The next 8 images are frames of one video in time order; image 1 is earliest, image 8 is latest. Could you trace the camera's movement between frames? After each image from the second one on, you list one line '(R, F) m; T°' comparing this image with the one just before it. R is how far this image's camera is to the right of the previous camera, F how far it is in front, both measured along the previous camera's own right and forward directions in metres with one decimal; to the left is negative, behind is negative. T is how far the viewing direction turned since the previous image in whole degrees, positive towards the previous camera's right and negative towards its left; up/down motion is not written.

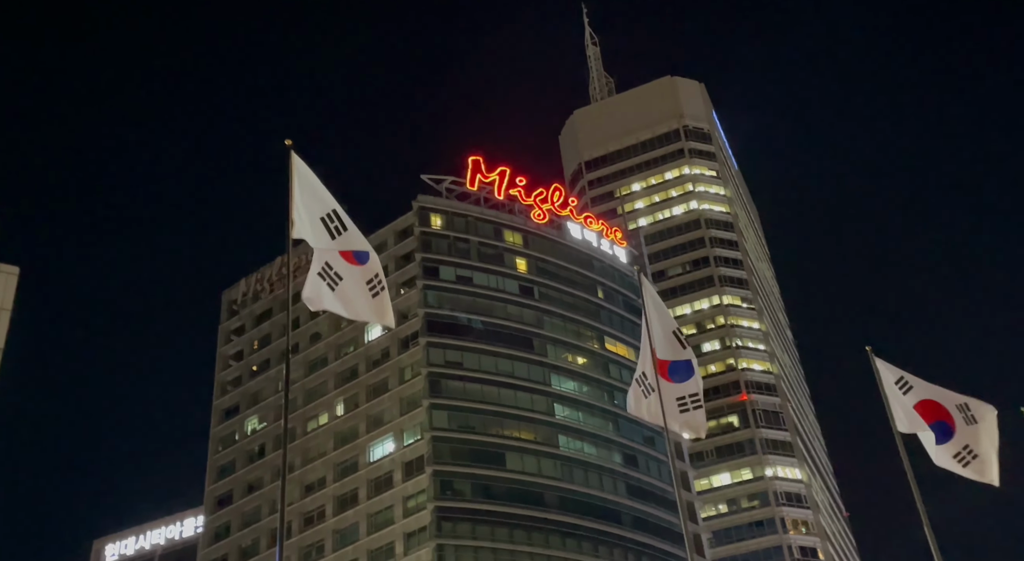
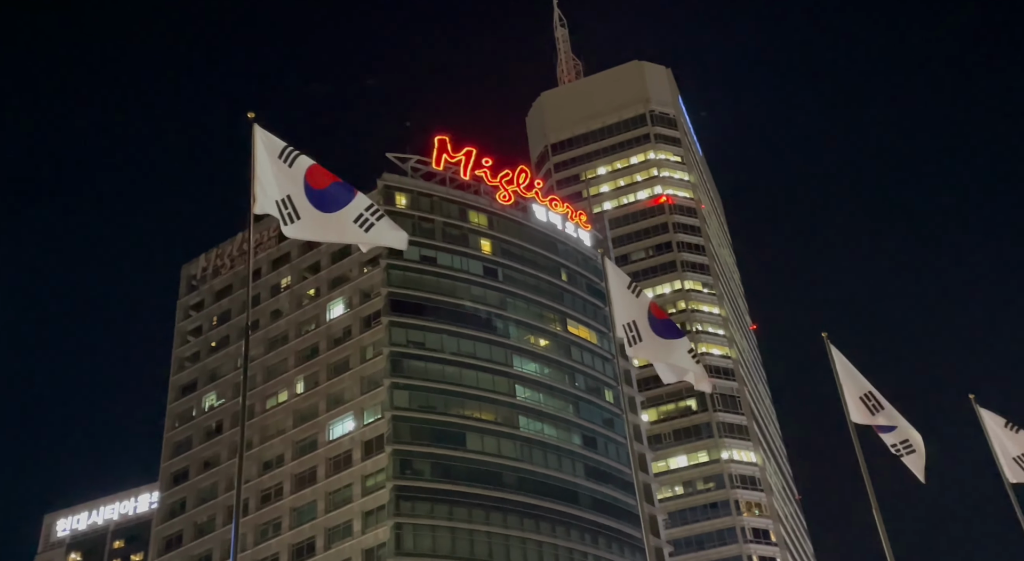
(+0.3, -0.5) m; +2°
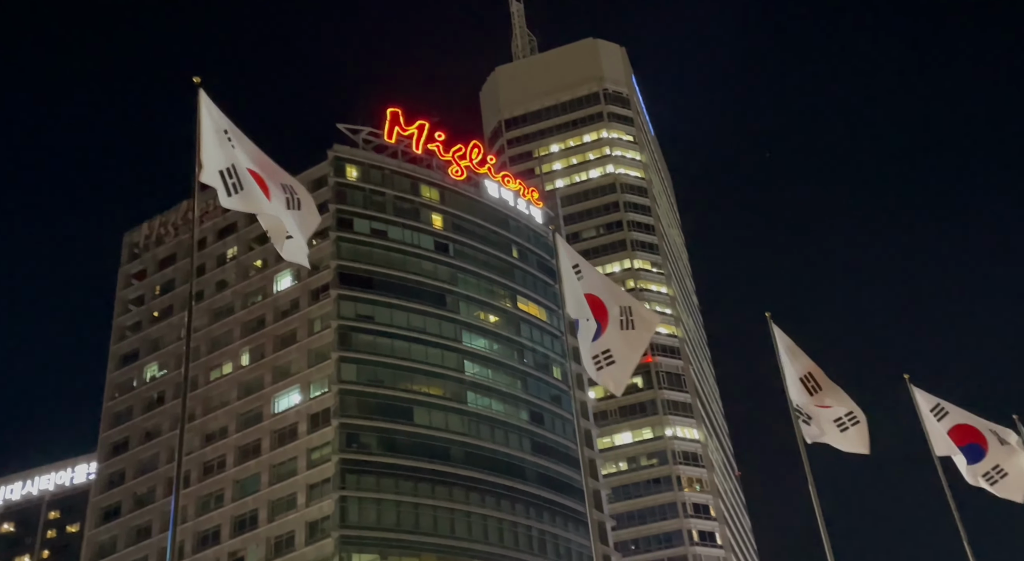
(+0.4, -0.3) m; +2°
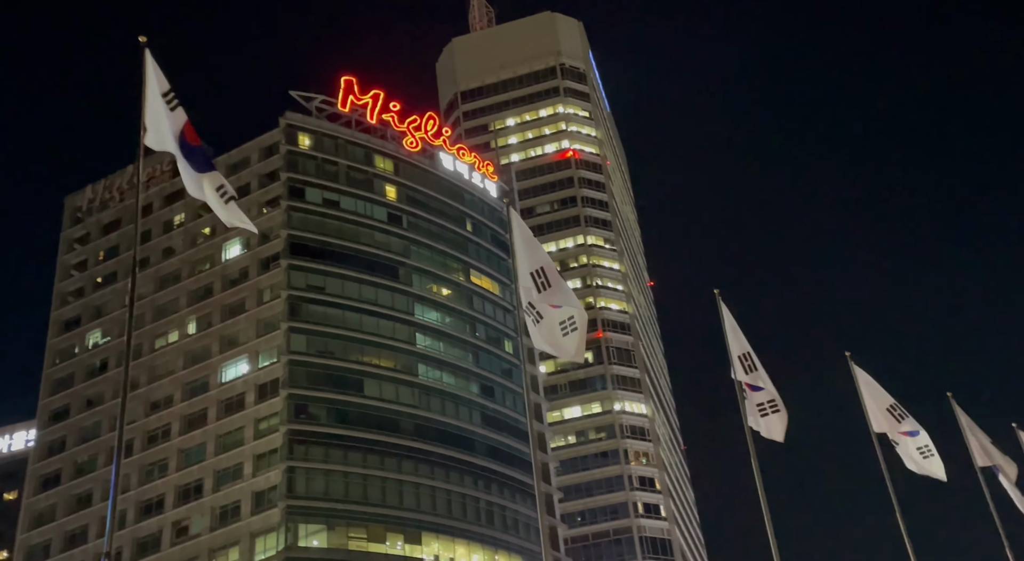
(+0.4, 0.0) m; +2°
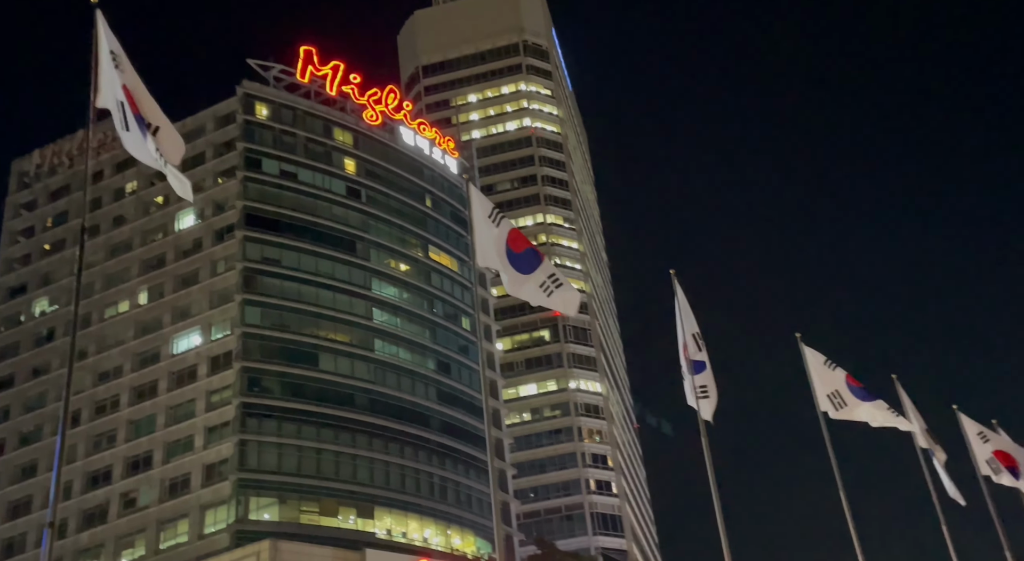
(+0.3, +0.2) m; +2°
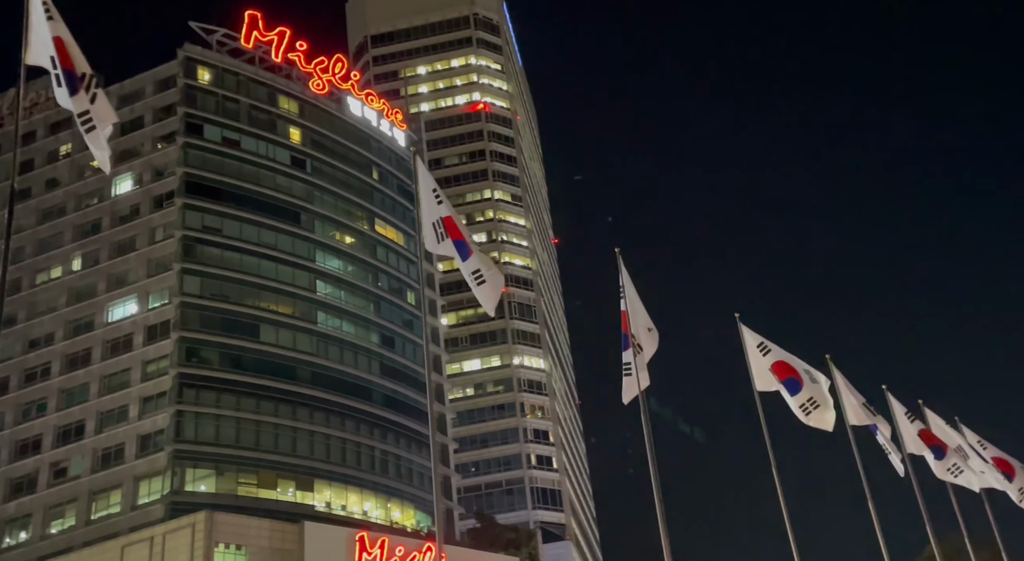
(+0.4, +0.7) m; +3°
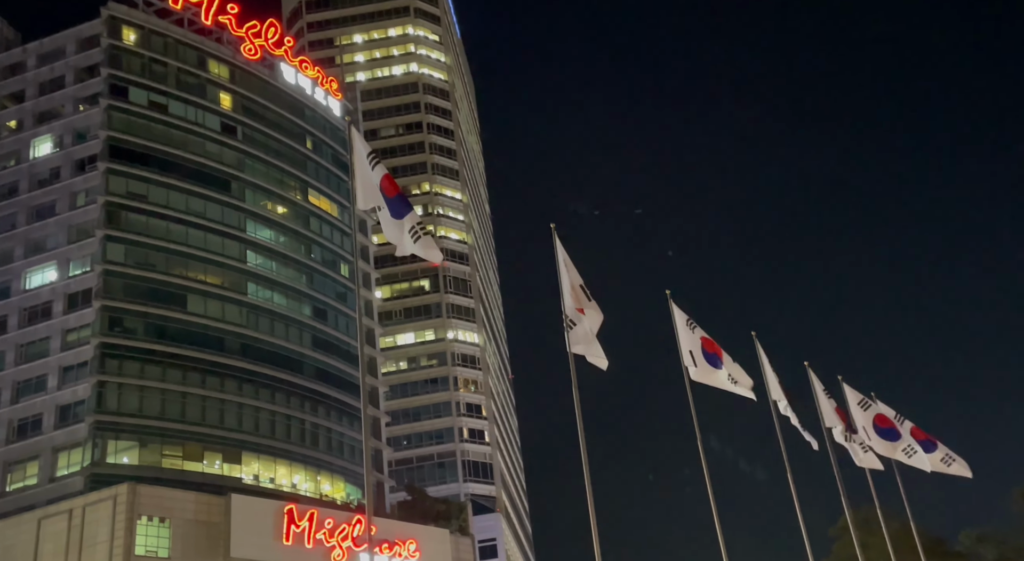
(+0.4, +1.3) m; +3°
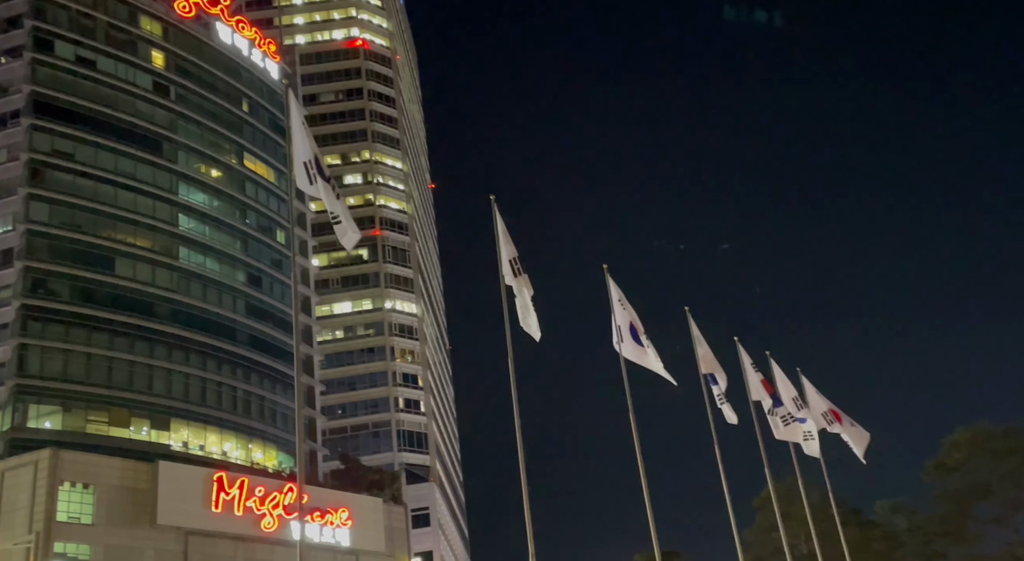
(+0.2, +1.6) m; +3°
